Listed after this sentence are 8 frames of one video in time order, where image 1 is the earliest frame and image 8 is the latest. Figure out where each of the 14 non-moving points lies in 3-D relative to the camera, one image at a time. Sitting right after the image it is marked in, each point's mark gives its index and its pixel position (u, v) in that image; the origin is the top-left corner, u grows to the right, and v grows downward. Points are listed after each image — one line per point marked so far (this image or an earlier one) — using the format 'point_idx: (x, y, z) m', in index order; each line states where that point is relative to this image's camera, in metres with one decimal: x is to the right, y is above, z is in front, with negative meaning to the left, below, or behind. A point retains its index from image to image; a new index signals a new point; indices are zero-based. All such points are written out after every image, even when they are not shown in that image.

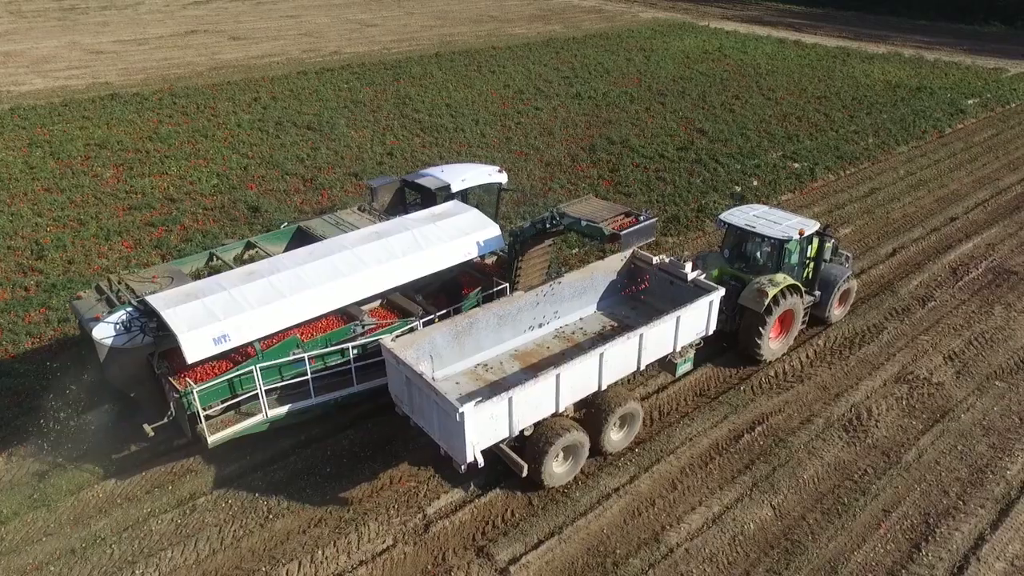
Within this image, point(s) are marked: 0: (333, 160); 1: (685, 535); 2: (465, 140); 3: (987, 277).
0: (-4.2, +3.0, +17.0) m
1: (+1.7, -2.4, +6.9) m
2: (-1.2, +3.8, +18.6) m
3: (+7.7, +0.2, +11.7) m
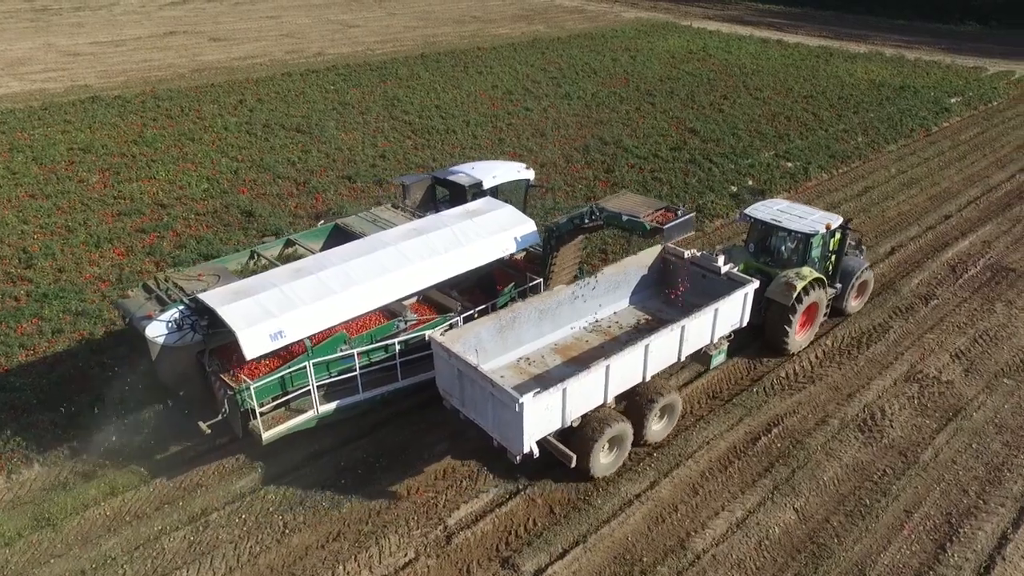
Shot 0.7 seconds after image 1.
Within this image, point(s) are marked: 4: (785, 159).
0: (-4.3, +2.9, +16.7) m
1: (+1.9, -2.4, +6.9) m
2: (-1.4, +3.7, +18.5) m
3: (+7.7, +0.2, +11.8) m
4: (+6.6, +3.1, +17.4) m
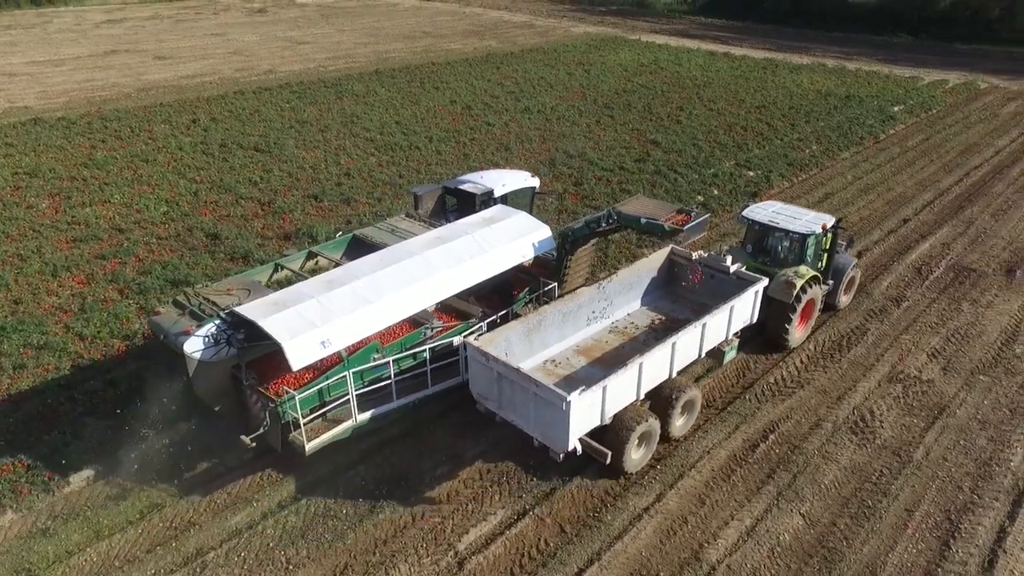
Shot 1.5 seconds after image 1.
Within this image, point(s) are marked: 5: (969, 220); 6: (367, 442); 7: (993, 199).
0: (-5.1, +2.4, +16.4) m
1: (+2.0, -2.5, +6.9) m
2: (-2.3, +3.3, +18.3) m
3: (+7.4, +0.2, +12.2) m
4: (+5.8, +3.0, +17.8) m
5: (+9.2, +1.4, +14.5) m
6: (-1.5, -1.7, +8.4) m
7: (+10.5, +1.9, +15.7) m
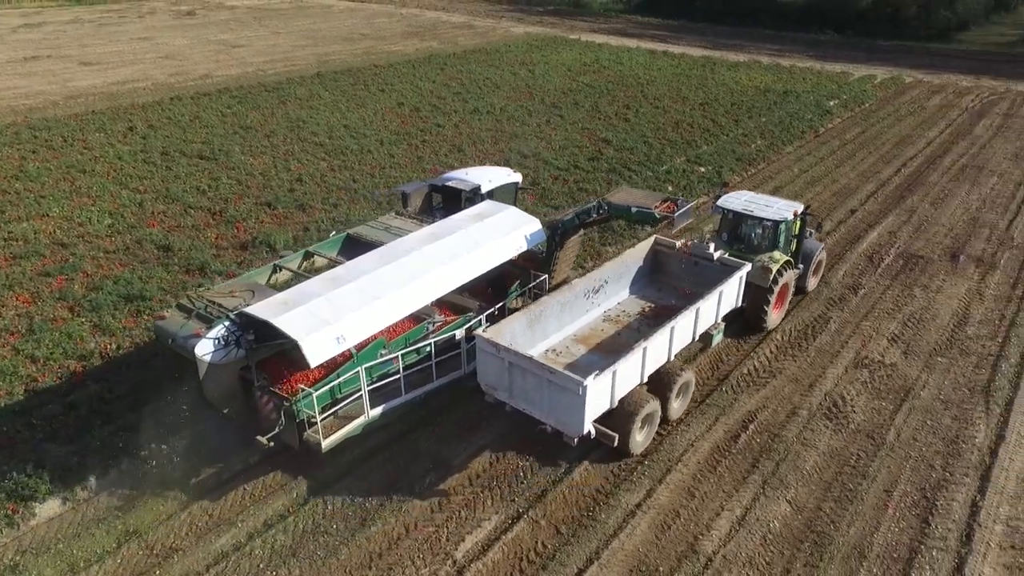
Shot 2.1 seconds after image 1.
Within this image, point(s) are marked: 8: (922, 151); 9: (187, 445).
0: (-6.0, +2.1, +15.9) m
1: (+2.0, -2.4, +7.0) m
2: (-3.4, +3.2, +18.0) m
3: (+6.8, +0.4, +12.8) m
4: (+4.7, +3.1, +18.1) m
5: (+8.4, +1.7, +15.2) m
6: (-1.7, -1.8, +8.2) m
7: (+9.5, +2.3, +16.5) m
8: (+10.9, +3.6, +19.3) m
9: (-3.6, -1.7, +8.2) m
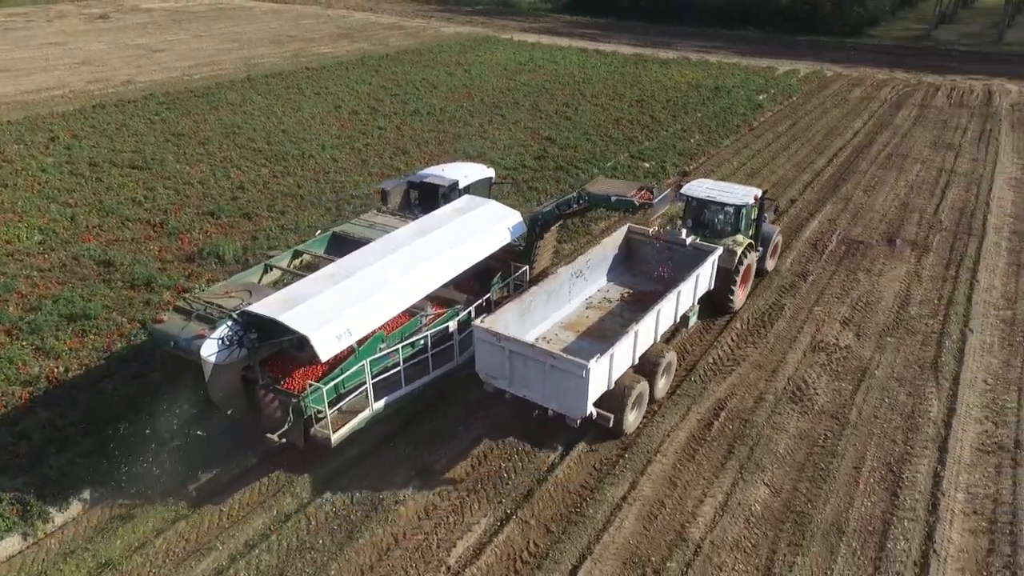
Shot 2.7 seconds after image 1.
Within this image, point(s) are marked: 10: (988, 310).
0: (-7.1, +1.8, +15.3) m
1: (+1.9, -2.4, +7.1) m
2: (-4.7, +3.0, +17.7) m
3: (+6.1, +0.7, +13.3) m
4: (+3.3, +3.3, +18.5) m
5: (+7.3, +2.0, +15.9) m
6: (-1.9, -1.9, +8.0) m
7: (+8.3, +2.7, +17.3) m
8: (+9.4, +4.1, +20.2) m
9: (-3.8, -1.9, +7.9) m
10: (+7.3, -0.3, +11.1) m
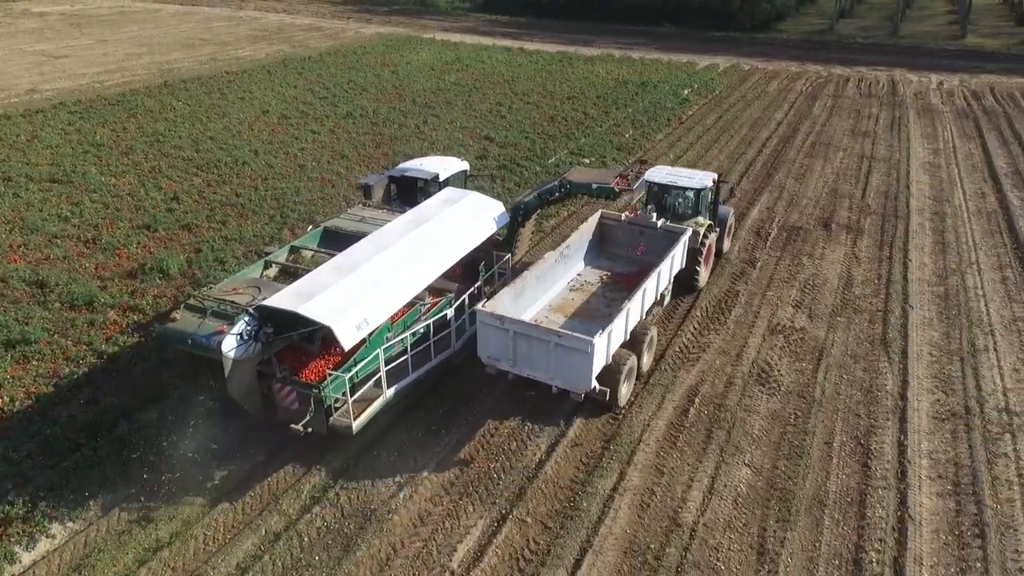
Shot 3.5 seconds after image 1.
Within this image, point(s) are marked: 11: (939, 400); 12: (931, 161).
0: (-8.1, +1.5, +14.5) m
1: (+1.9, -2.3, +7.3) m
2: (-6.1, +2.7, +17.1) m
3: (+5.2, +1.0, +13.9) m
4: (+1.8, +3.4, +18.7) m
5: (+6.1, +2.3, +16.6) m
6: (-2.0, -2.0, +7.8) m
7: (+7.0, +3.1, +18.1) m
8: (+7.6, +4.5, +21.1) m
9: (-3.9, -2.1, +7.5) m
10: (+6.7, 0.0, +11.9) m
11: (+5.3, -1.4, +9.0) m
12: (+10.6, +3.2, +18.3) m
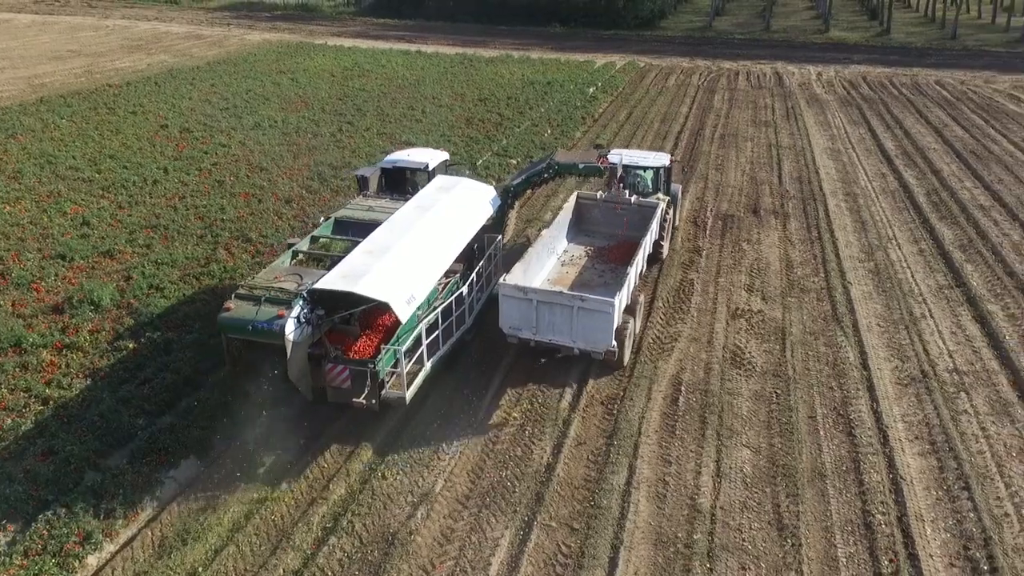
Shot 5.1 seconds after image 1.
0: (-9.1, +0.8, +13.1) m
1: (+2.1, -2.2, +7.5) m
2: (-7.6, +2.1, +16.0) m
3: (+4.1, +1.3, +14.5) m
4: (-0.1, +3.4, +18.8) m
5: (+4.6, +2.7, +17.3) m
6: (-1.8, -2.2, +7.5) m
7: (+5.1, +3.4, +18.9) m
8: (+5.2, +4.9, +21.9) m
9: (-3.7, -2.4, +6.8) m
10: (+6.0, +0.4, +12.7) m
11: (+5.2, -1.1, +9.7) m
12: (+8.6, +3.8, +19.7) m
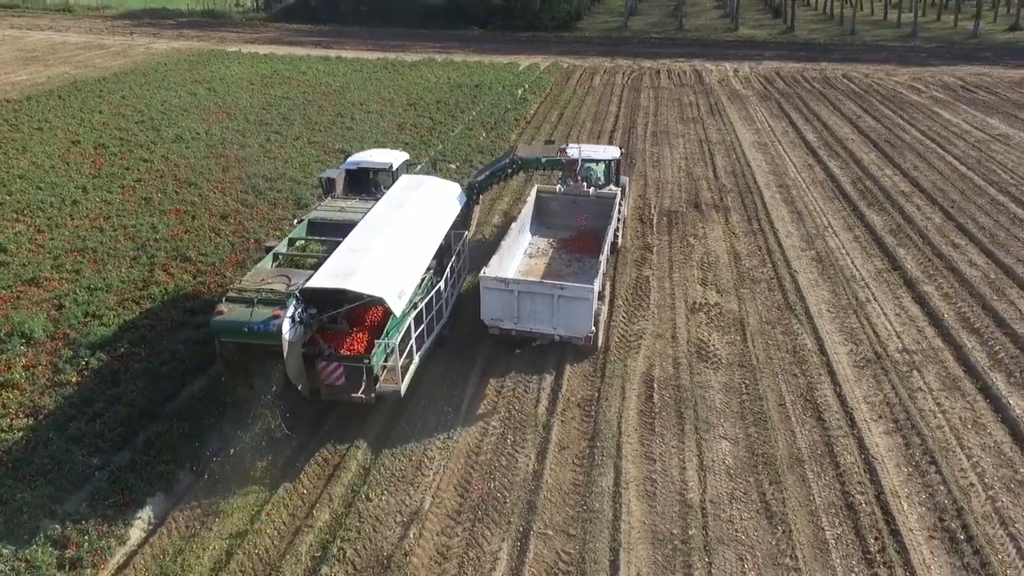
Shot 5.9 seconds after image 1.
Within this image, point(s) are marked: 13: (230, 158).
0: (-9.8, +0.2, +12.0) m
1: (+2.0, -2.1, +7.6) m
2: (-8.7, +1.6, +15.0) m
3: (+3.1, +1.4, +14.8) m
4: (-1.7, +3.3, +18.6) m
5: (+3.2, +2.8, +17.6) m
6: (-1.9, -2.4, +7.2) m
7: (+3.5, +3.6, +19.2) m
8: (+3.2, +5.0, +22.3) m
9: (-3.6, -2.7, +6.3) m
10: (+5.2, +0.6, +13.2) m
11: (+4.8, -0.9, +10.1) m
12: (+6.9, +4.2, +20.4) m
13: (-7.3, +3.4, +18.8) m
